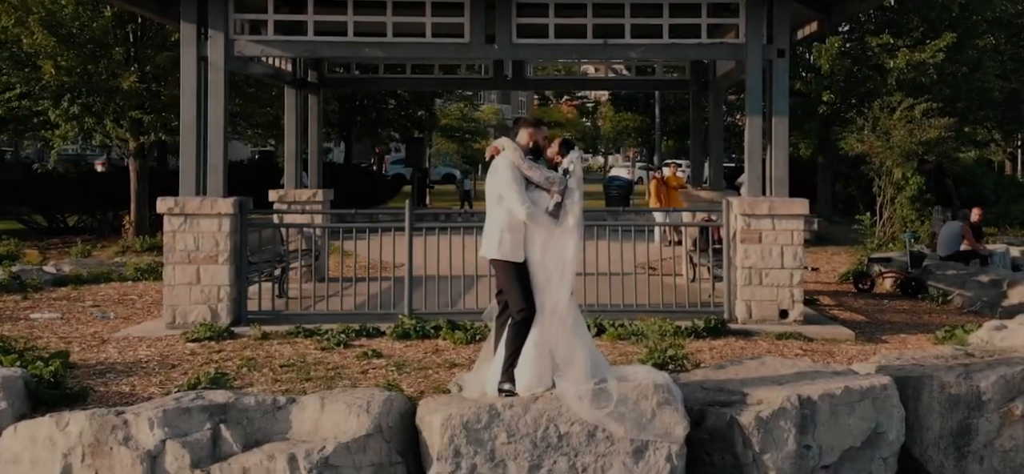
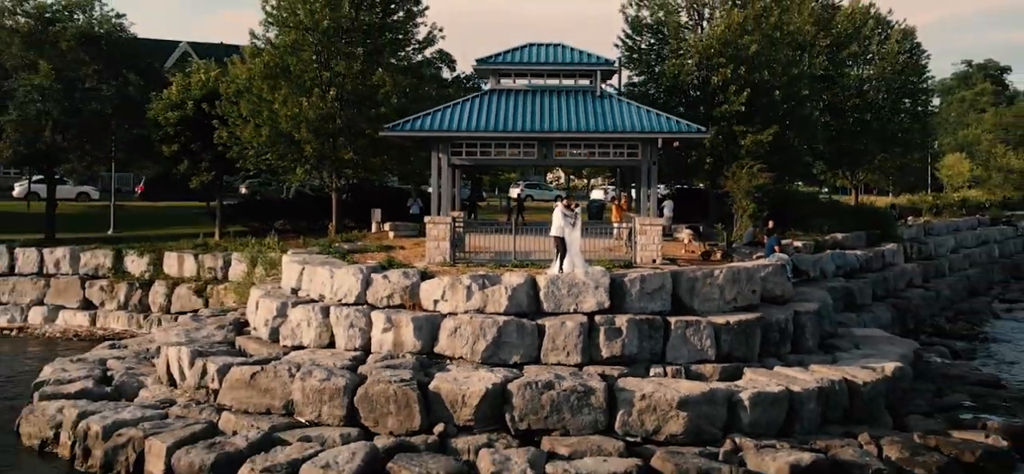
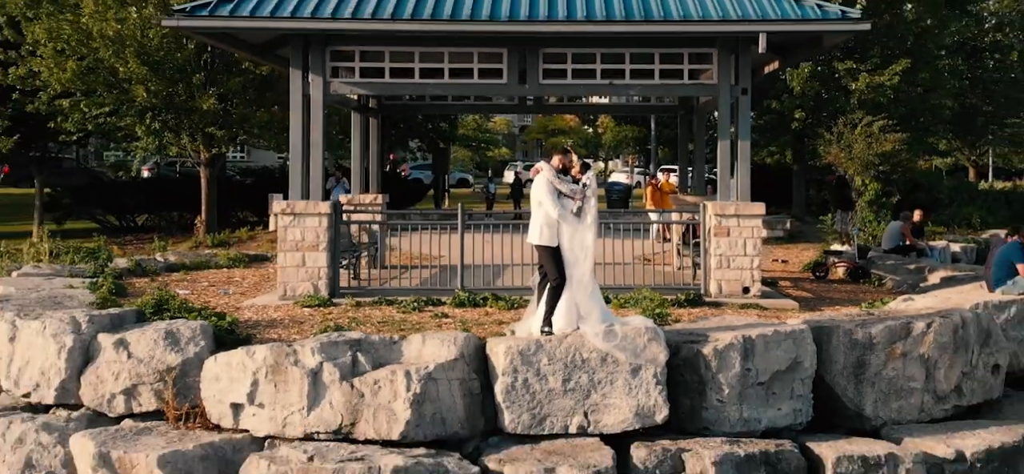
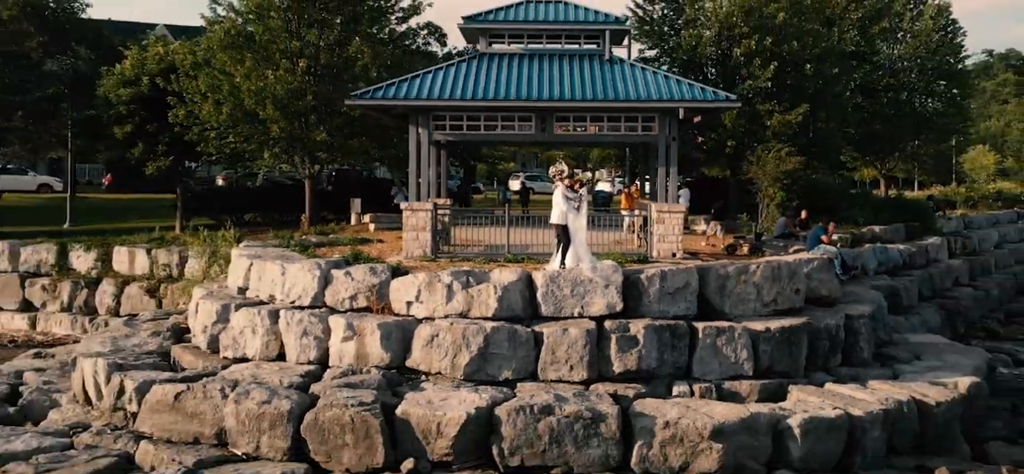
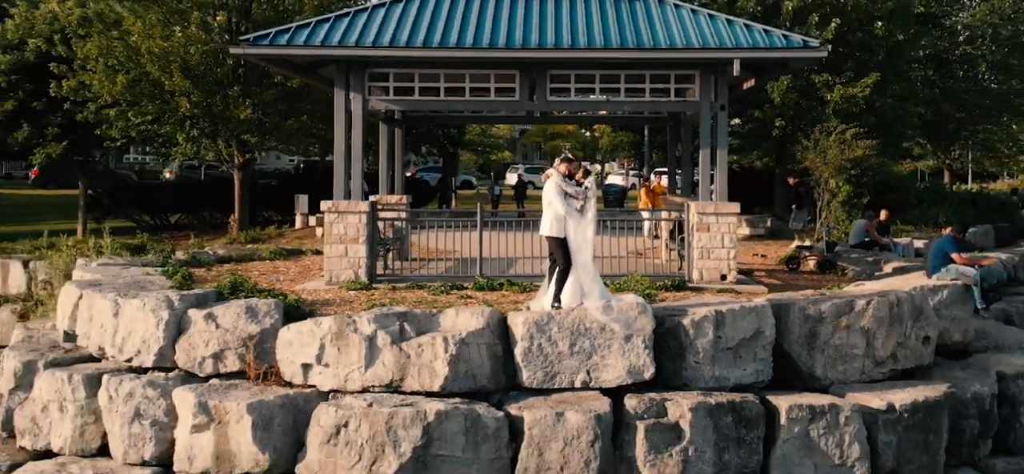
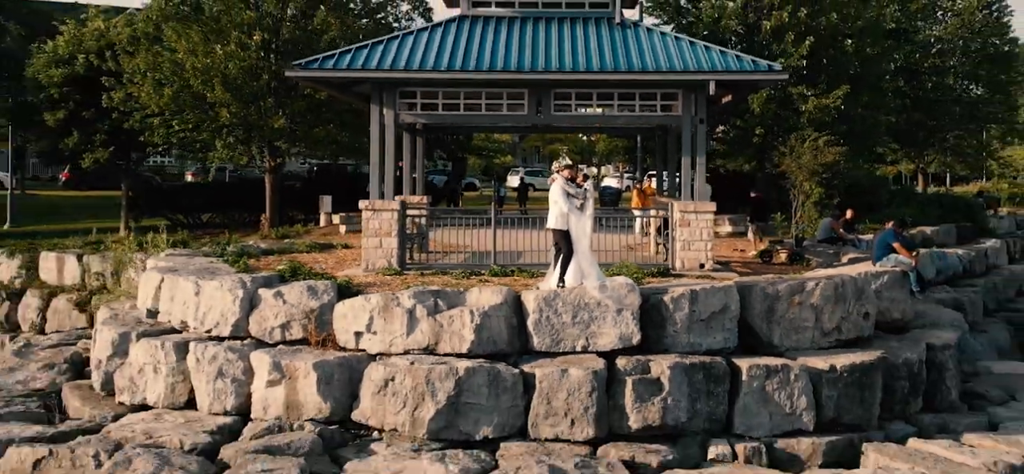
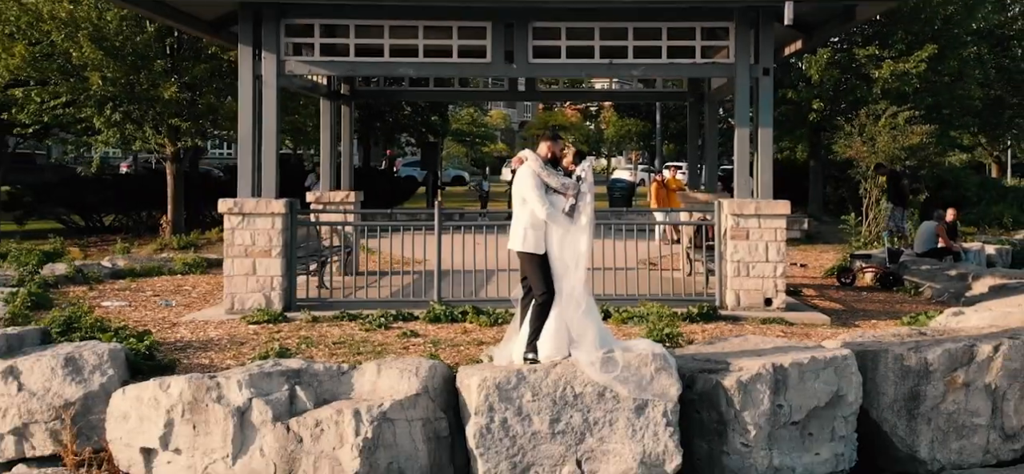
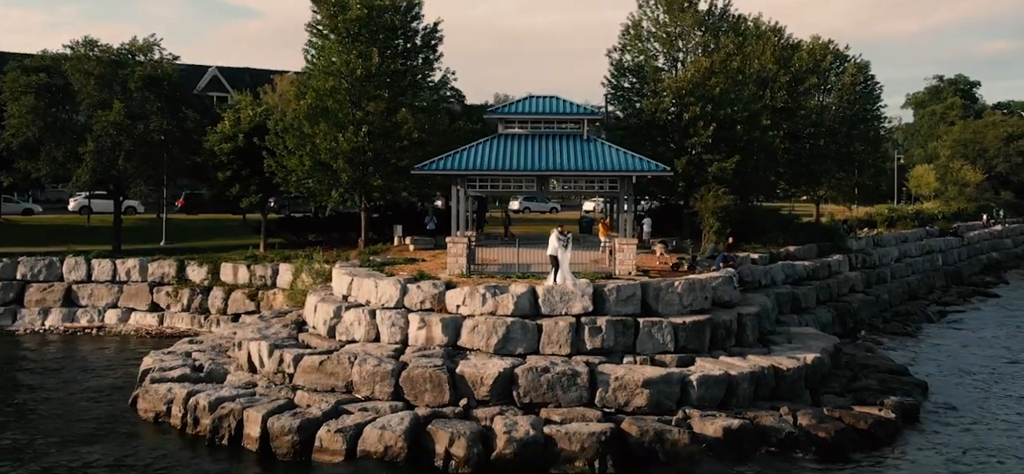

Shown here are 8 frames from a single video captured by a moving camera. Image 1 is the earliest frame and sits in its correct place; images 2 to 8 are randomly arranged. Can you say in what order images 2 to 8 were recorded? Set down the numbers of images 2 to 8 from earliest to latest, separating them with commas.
7, 3, 5, 6, 4, 2, 8
